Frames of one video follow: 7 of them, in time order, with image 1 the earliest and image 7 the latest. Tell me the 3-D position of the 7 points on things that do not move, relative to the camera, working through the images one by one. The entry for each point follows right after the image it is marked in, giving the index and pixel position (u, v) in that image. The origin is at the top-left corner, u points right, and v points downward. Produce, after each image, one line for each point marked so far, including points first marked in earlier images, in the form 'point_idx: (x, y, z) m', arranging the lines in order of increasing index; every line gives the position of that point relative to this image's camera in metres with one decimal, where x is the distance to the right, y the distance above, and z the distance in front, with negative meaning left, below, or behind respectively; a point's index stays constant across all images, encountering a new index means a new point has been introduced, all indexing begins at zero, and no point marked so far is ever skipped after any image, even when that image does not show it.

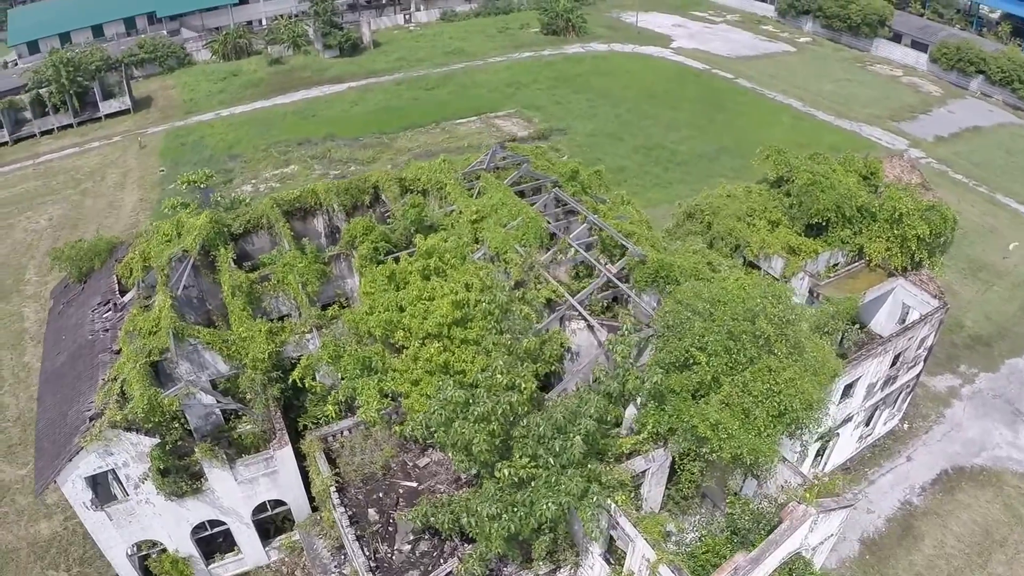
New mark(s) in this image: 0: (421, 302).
0: (-2.4, -0.3, +18.0) m
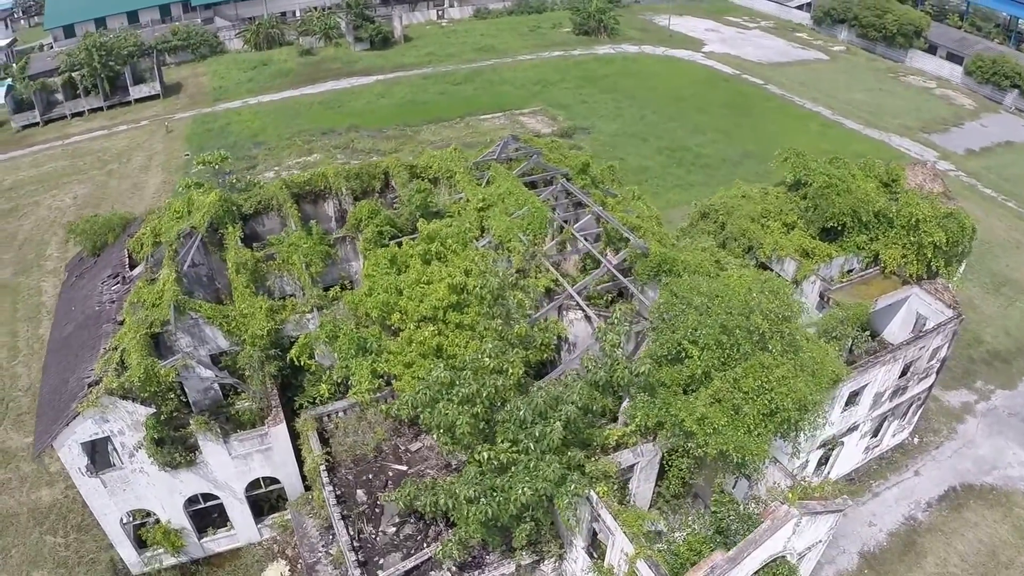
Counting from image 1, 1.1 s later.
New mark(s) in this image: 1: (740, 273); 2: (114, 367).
0: (-2.5, +0.1, +17.9) m
1: (+6.2, +0.4, +18.6) m
2: (-10.5, -2.0, +18.3) m
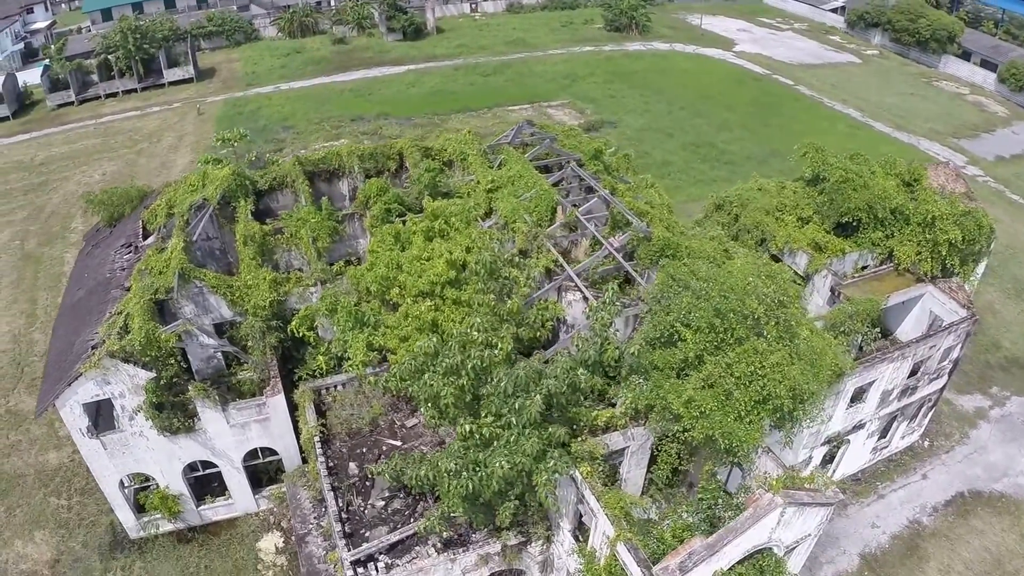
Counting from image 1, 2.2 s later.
0: (-2.4, +0.7, +17.8) m
1: (+6.2, +0.7, +18.2) m
2: (-10.6, -1.1, +18.5) m
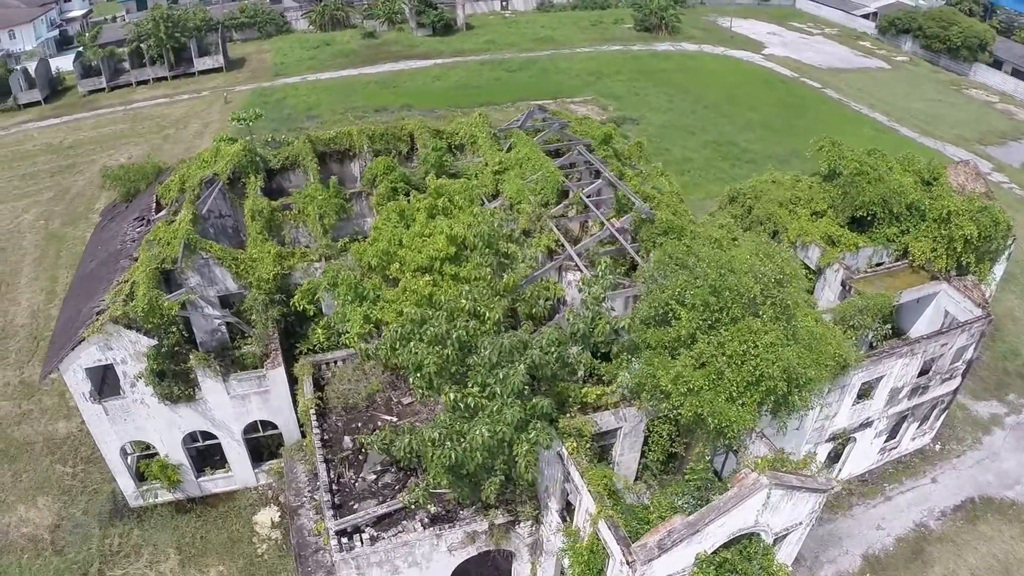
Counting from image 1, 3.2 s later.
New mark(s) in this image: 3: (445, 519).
0: (-2.4, +1.3, +17.7) m
1: (+6.3, +1.0, +17.9) m
2: (-10.5, -0.2, +18.6) m
3: (-1.4, -4.8, +14.2) m
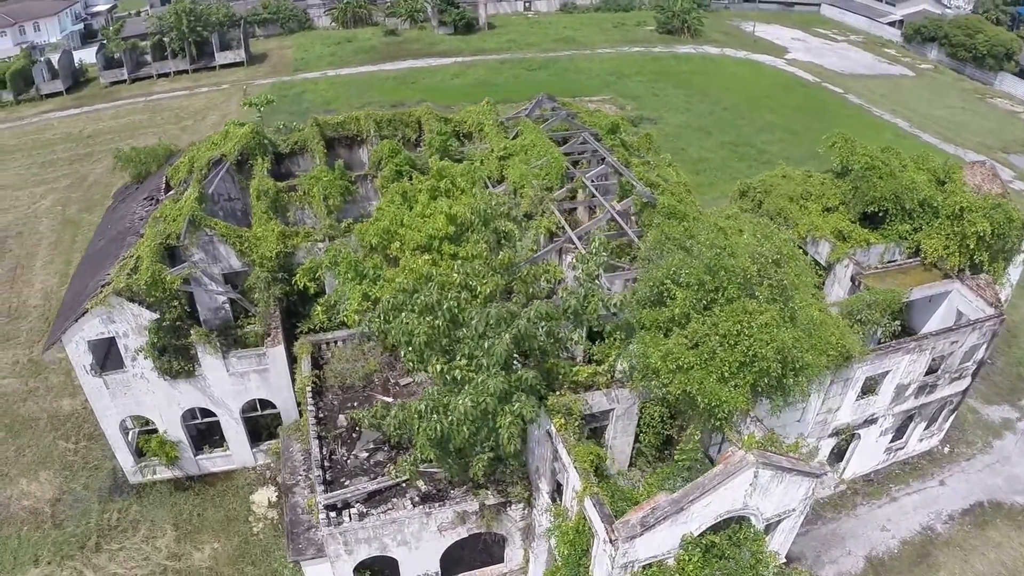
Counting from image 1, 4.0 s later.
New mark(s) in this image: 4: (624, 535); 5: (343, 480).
0: (-2.3, +1.8, +17.6) m
1: (+6.3, +1.3, +17.6) m
2: (-10.5, +0.5, +18.7) m
3: (-1.6, -4.3, +14.1) m
4: (+1.7, -3.8, +10.6) m
5: (-3.7, -4.2, +15.1) m
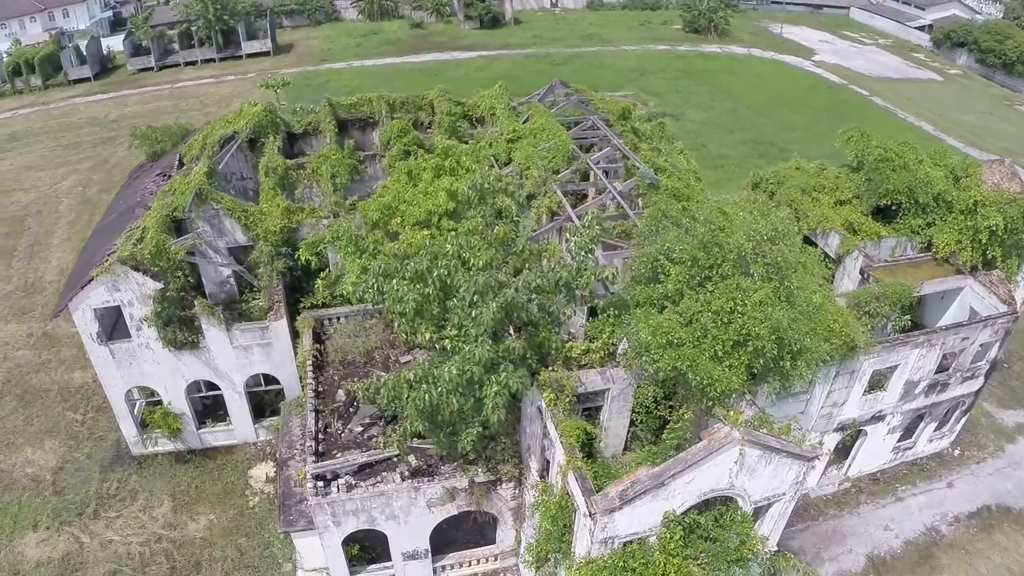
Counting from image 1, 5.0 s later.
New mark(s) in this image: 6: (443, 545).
0: (-2.3, +2.4, +17.5) m
1: (+6.4, +1.6, +17.3) m
2: (-10.4, +1.3, +18.8) m
3: (-1.8, -3.8, +14.0) m
4: (+1.4, -3.4, +10.4) m
5: (-3.9, -3.6, +15.1) m
6: (-1.6, -6.0, +16.1) m
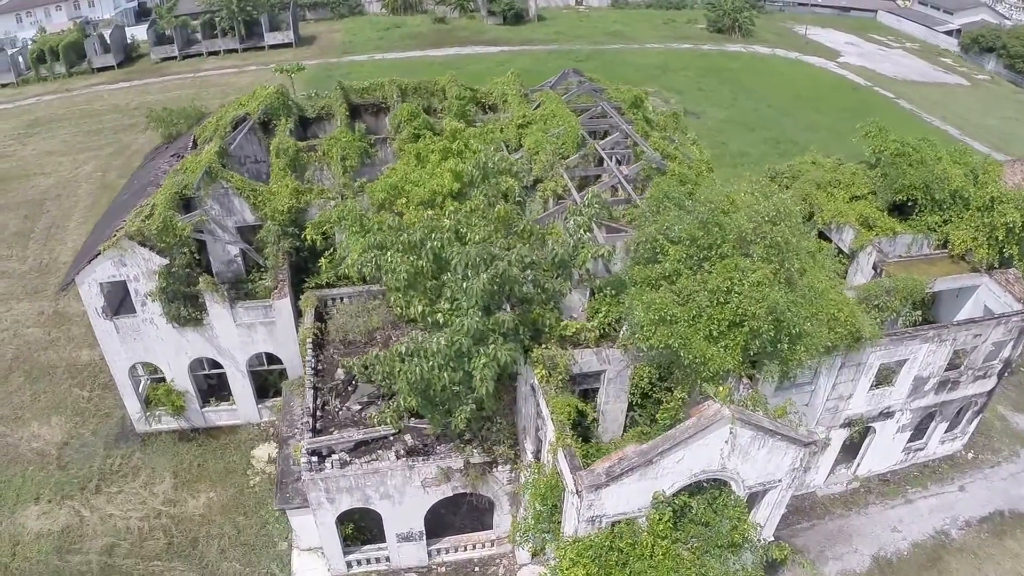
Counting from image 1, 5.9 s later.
0: (-2.1, +2.8, +17.3) m
1: (+6.5, +1.9, +17.0) m
2: (-10.3, +2.0, +18.8) m
3: (-1.8, -3.4, +13.9) m
4: (+1.3, -3.0, +10.2) m
5: (-3.9, -3.2, +15.0) m
6: (-1.7, -5.6, +16.0) m
